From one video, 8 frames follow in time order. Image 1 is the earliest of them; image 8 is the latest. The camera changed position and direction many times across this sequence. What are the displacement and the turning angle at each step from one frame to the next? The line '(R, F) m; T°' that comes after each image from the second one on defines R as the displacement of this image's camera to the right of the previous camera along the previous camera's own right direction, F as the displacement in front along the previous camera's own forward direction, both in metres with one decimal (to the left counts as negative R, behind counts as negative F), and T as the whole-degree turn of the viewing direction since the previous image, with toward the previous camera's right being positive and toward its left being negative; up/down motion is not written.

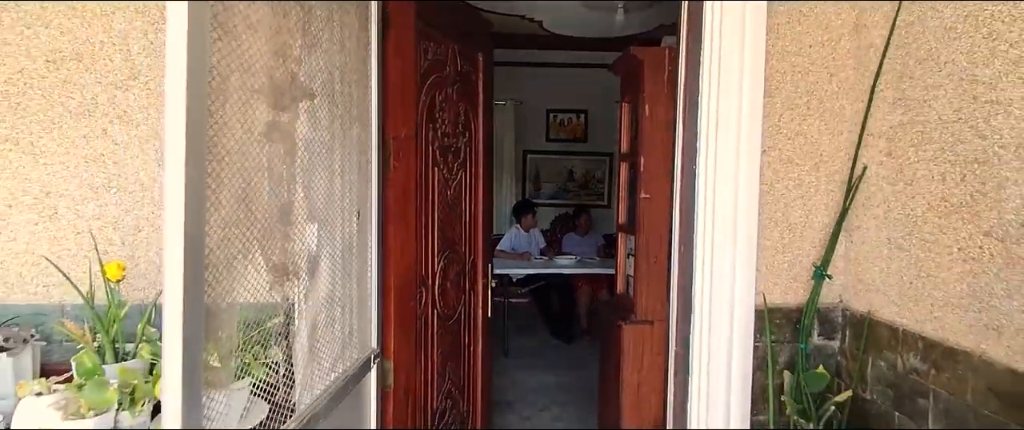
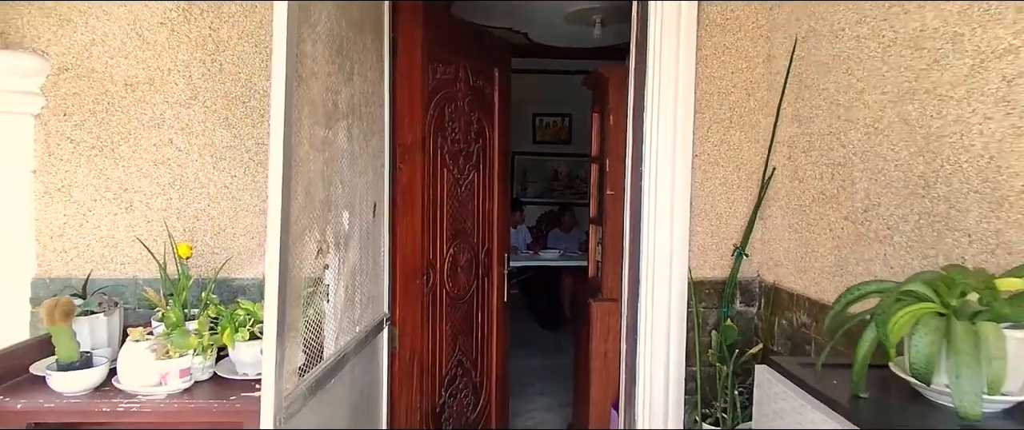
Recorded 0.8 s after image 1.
(0.0, -0.3) m; +1°
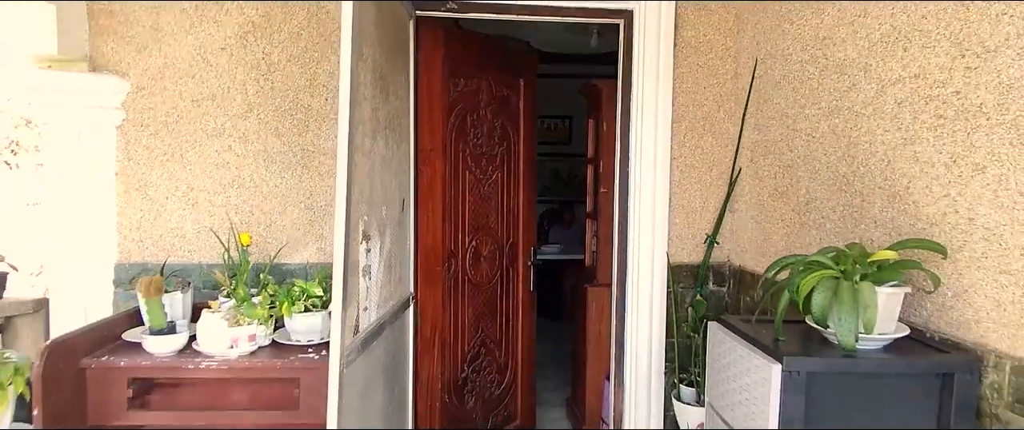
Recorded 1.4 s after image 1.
(0.0, -0.3) m; 0°
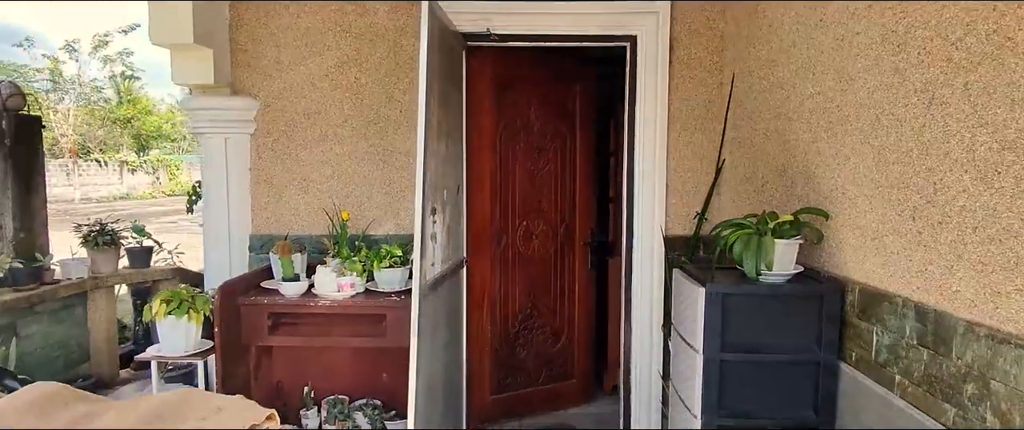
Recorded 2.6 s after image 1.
(+0.1, -0.5) m; -5°
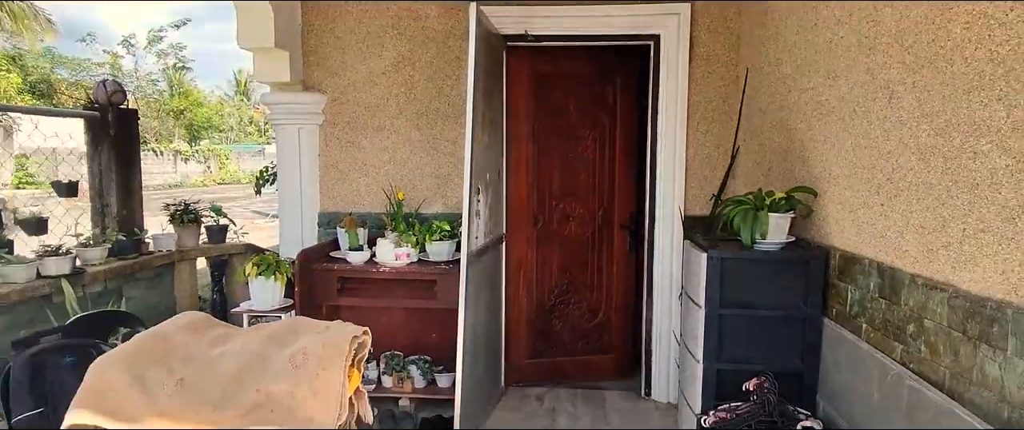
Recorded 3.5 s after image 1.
(0.0, -0.3) m; -4°
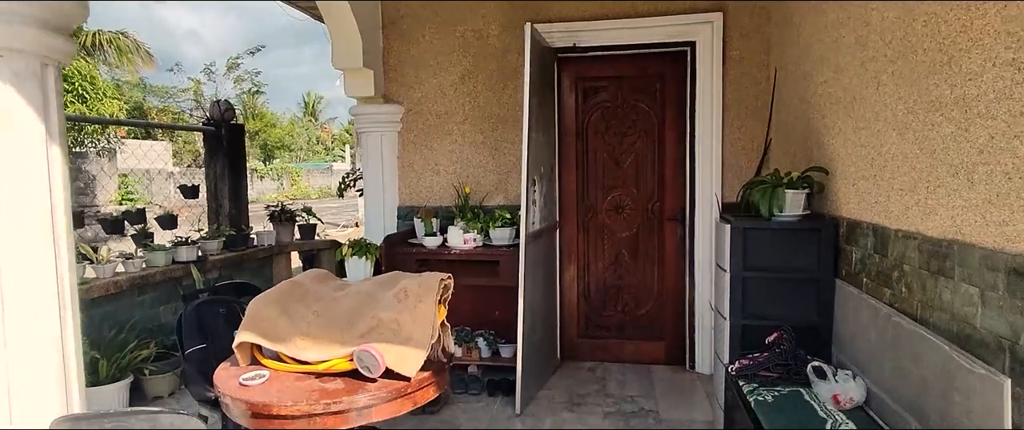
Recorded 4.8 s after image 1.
(0.0, -0.4) m; -6°
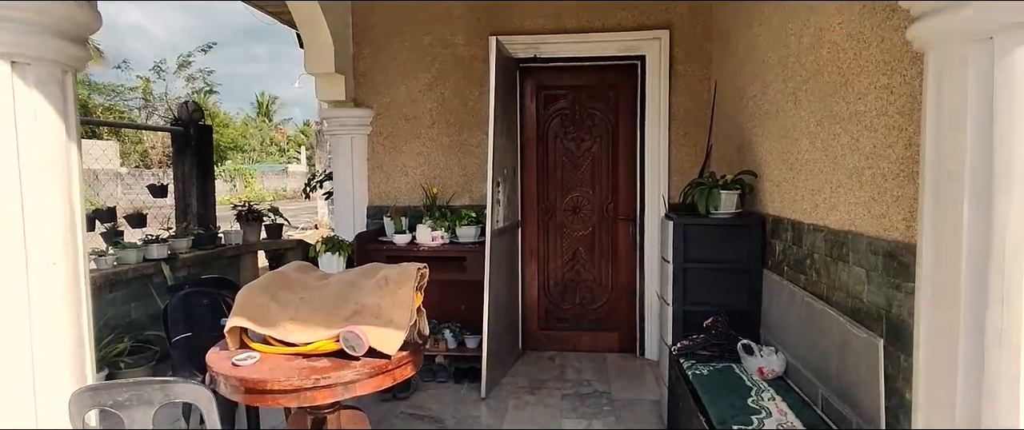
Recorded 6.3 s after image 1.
(0.0, -0.2) m; +4°
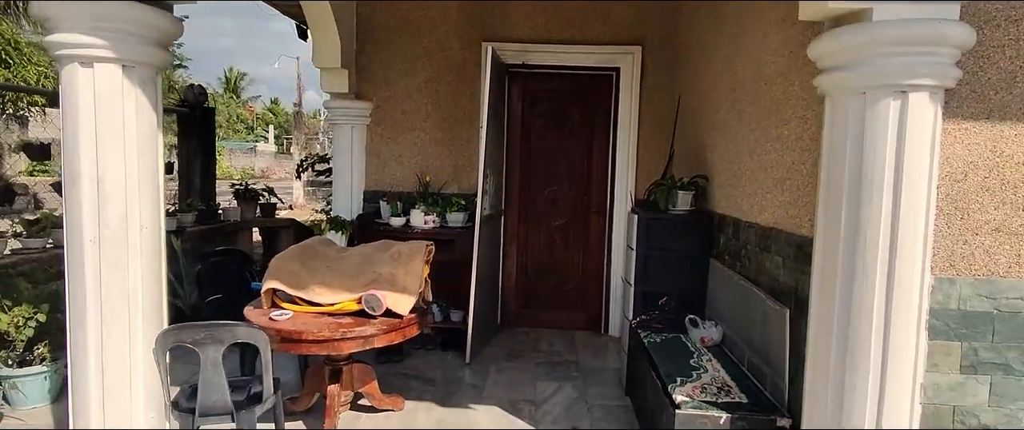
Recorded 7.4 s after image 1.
(-0.1, -0.4) m; +3°
